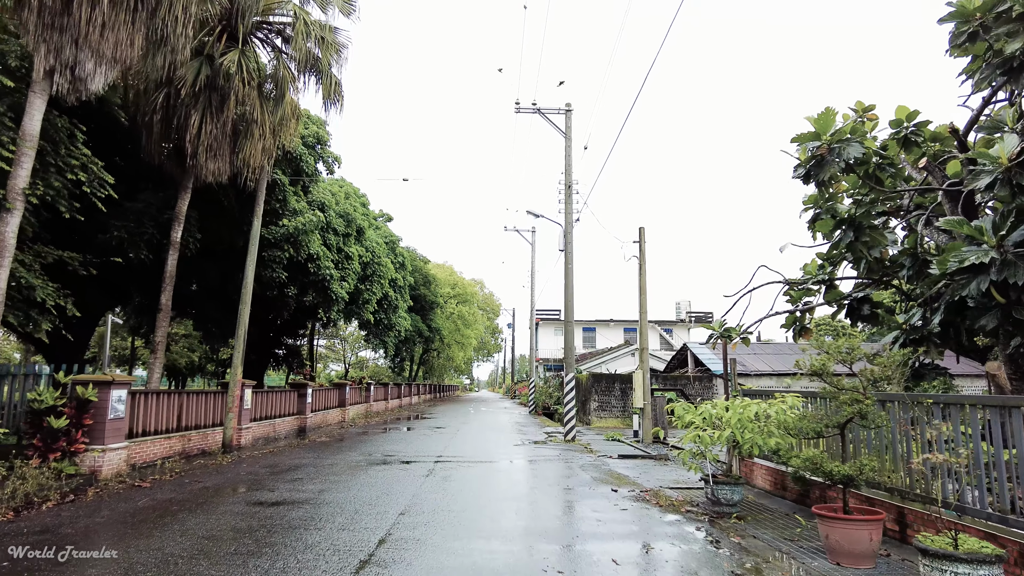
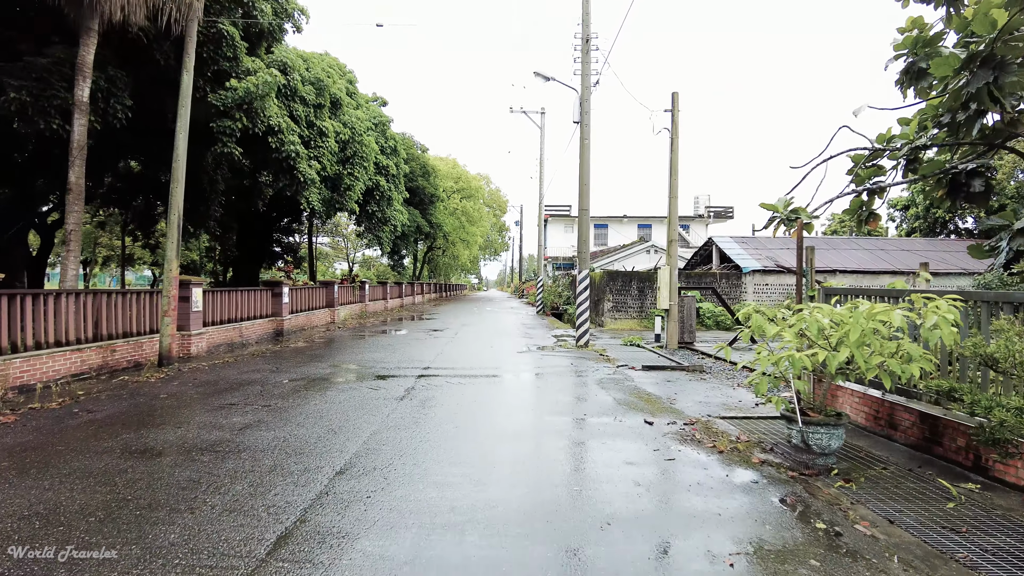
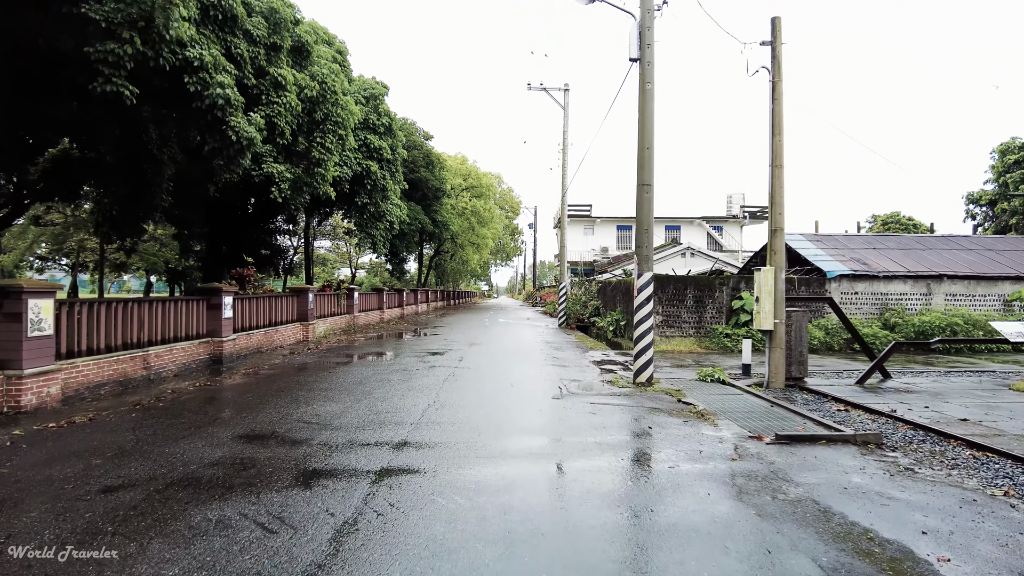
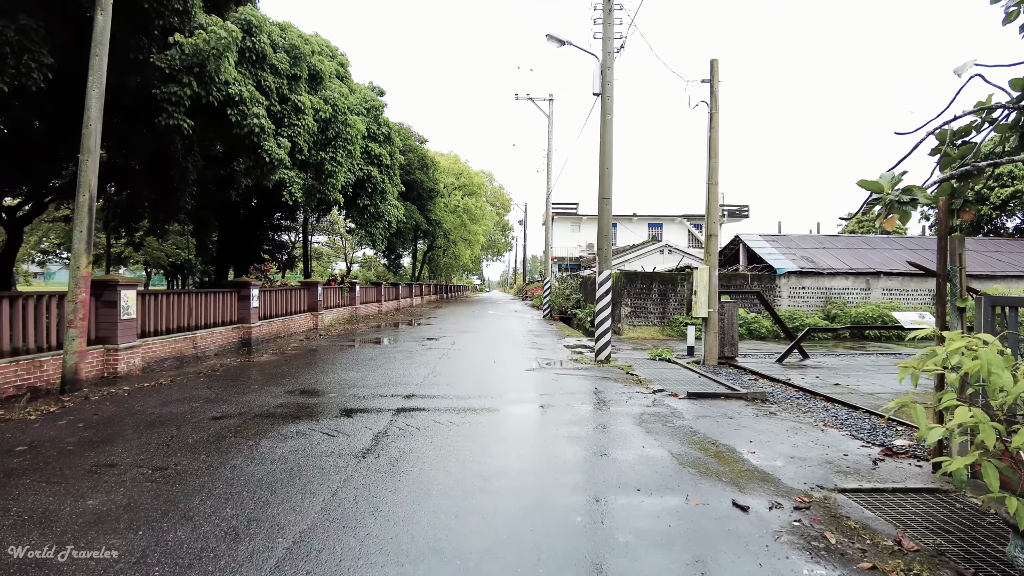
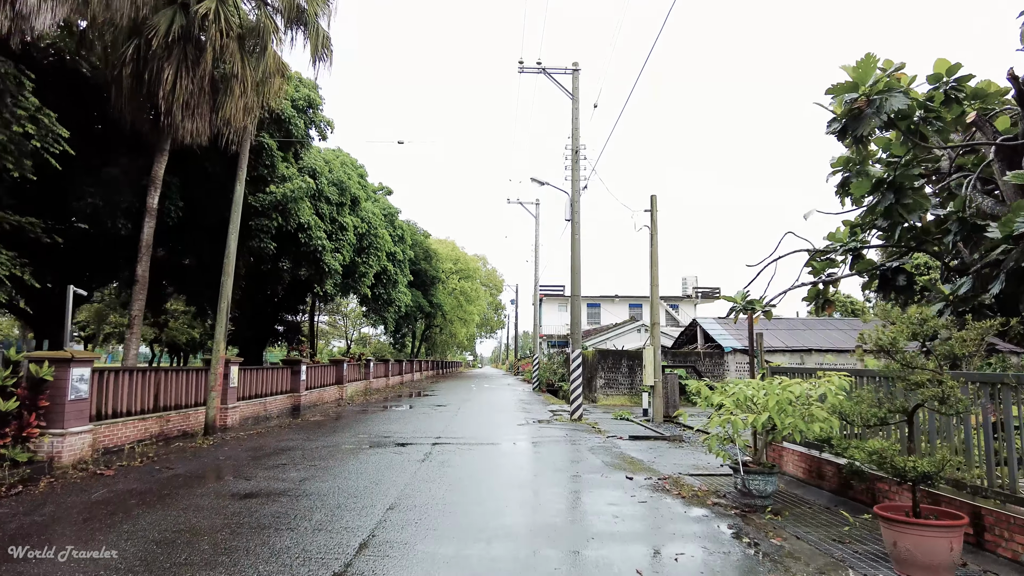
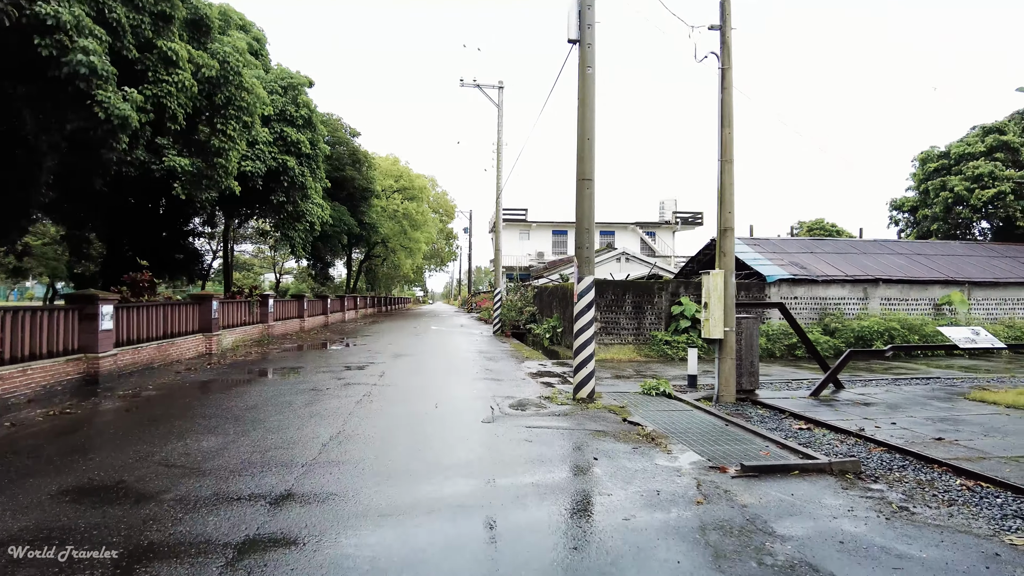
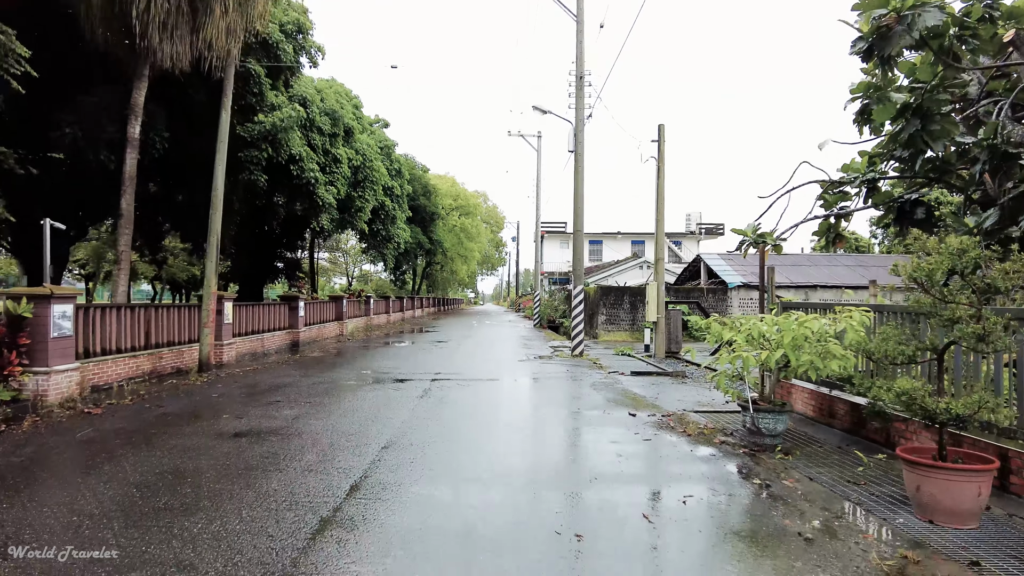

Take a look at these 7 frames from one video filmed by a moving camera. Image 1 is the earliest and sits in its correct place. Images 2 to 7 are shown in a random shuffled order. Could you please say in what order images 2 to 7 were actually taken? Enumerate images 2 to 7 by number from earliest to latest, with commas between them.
5, 7, 2, 4, 3, 6
